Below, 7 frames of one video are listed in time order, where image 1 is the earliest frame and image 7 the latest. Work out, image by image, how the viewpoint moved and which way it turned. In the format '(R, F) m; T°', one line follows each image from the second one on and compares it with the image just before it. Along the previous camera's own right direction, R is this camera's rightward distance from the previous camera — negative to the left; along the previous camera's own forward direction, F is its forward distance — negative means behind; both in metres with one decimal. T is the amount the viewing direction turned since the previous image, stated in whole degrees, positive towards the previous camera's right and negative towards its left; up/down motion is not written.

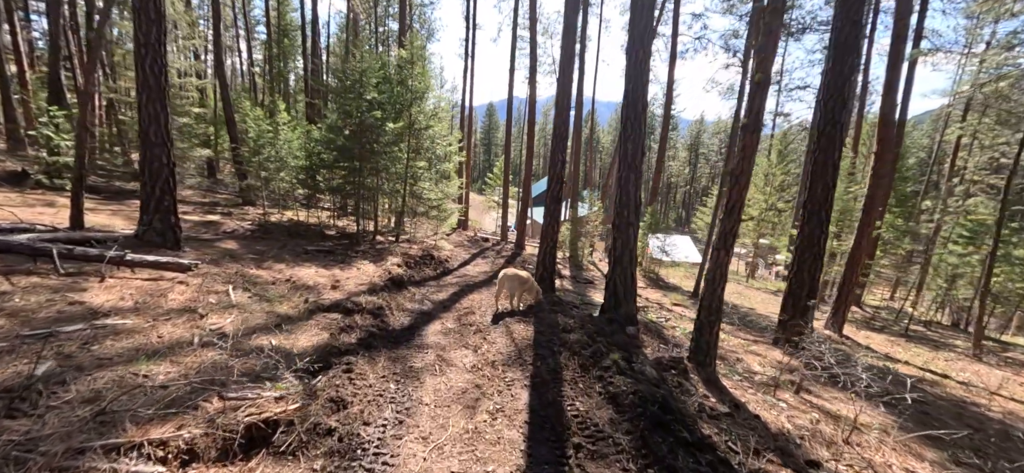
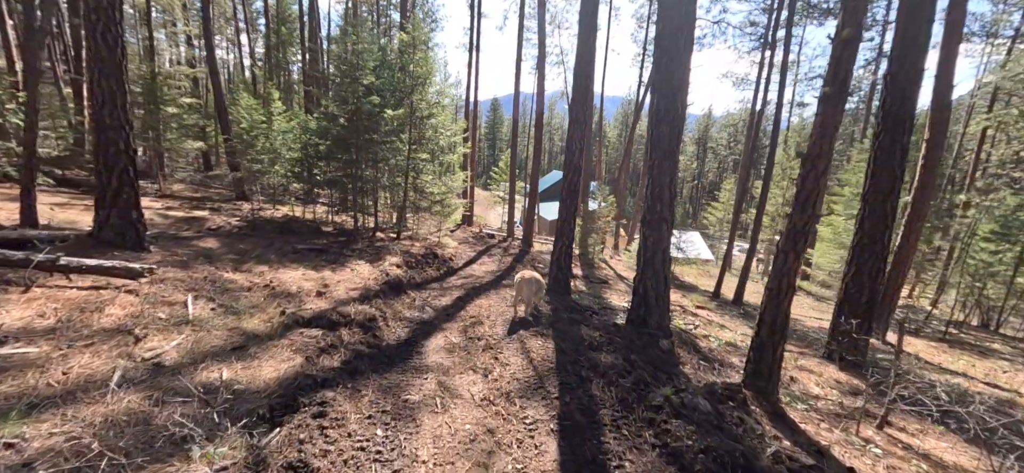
(-0.1, +0.9) m; -1°
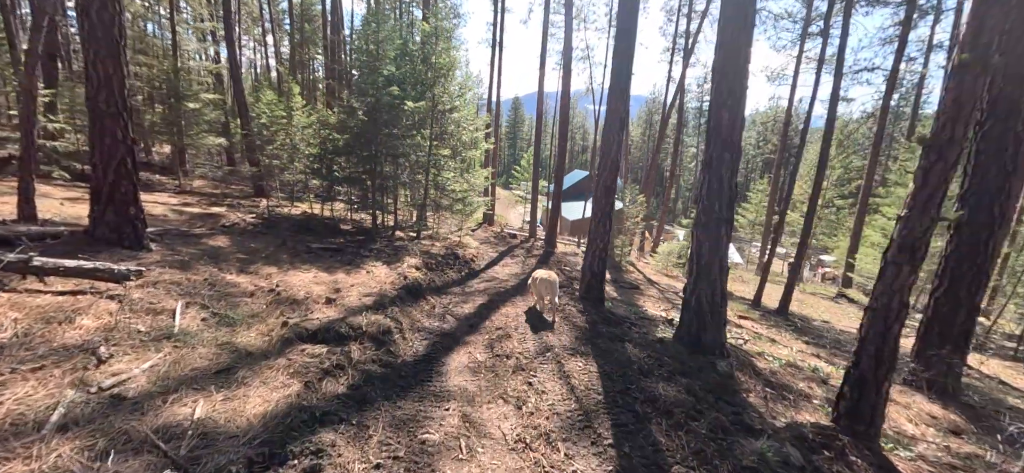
(-0.2, +0.7) m; -3°
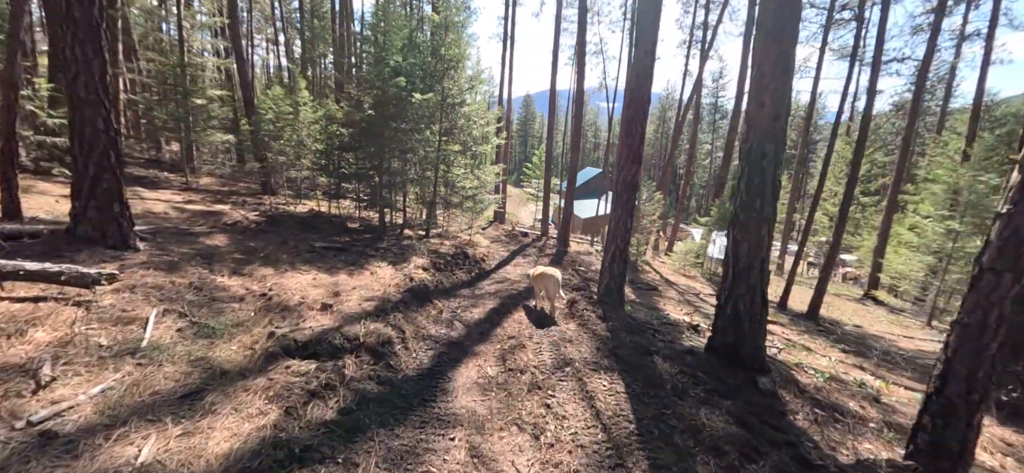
(0.0, +0.5) m; -1°
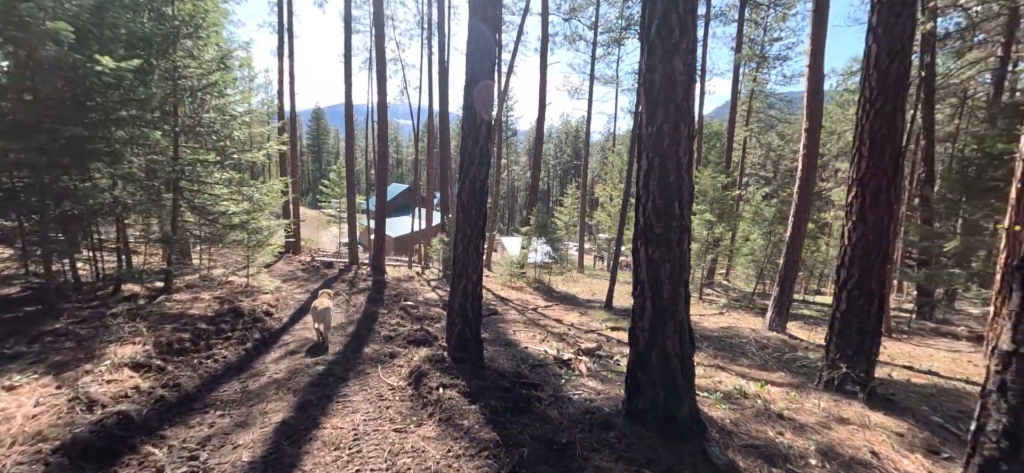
(+0.1, +2.1) m; +25°
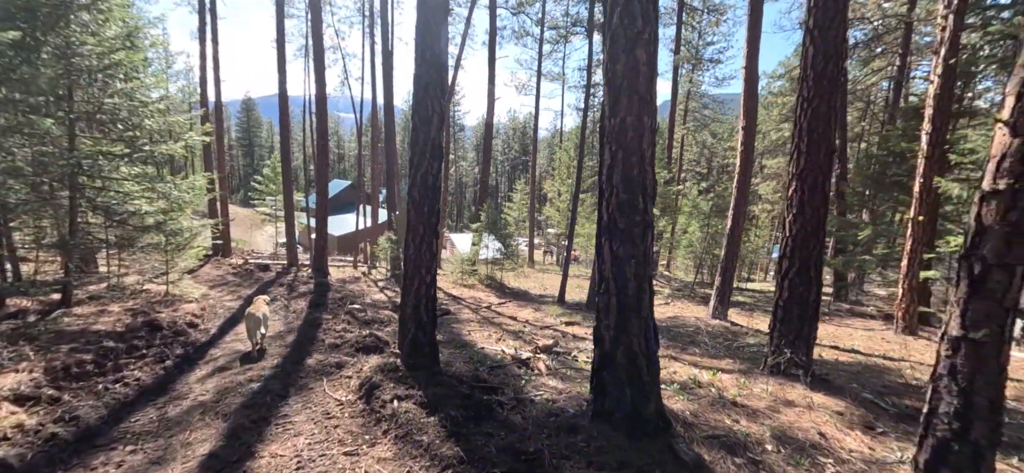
(-0.1, +0.2) m; +7°
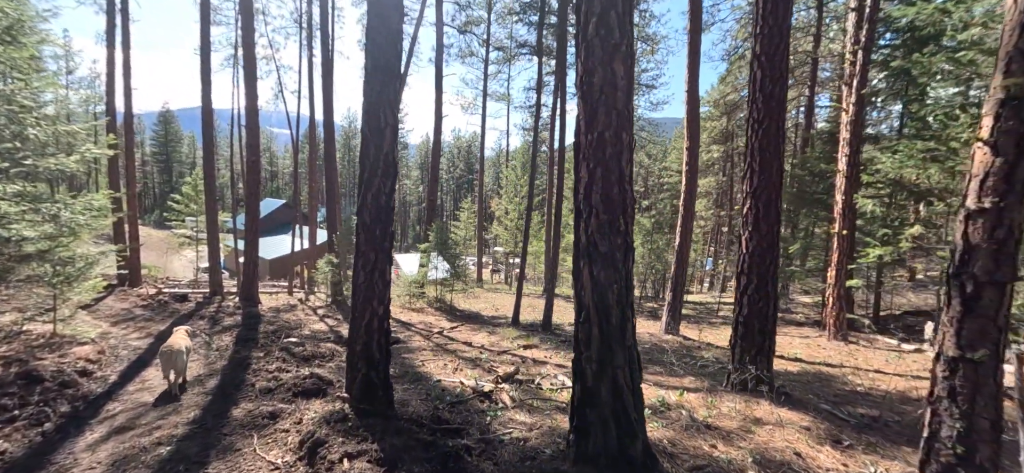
(-0.2, +0.4) m; +7°
